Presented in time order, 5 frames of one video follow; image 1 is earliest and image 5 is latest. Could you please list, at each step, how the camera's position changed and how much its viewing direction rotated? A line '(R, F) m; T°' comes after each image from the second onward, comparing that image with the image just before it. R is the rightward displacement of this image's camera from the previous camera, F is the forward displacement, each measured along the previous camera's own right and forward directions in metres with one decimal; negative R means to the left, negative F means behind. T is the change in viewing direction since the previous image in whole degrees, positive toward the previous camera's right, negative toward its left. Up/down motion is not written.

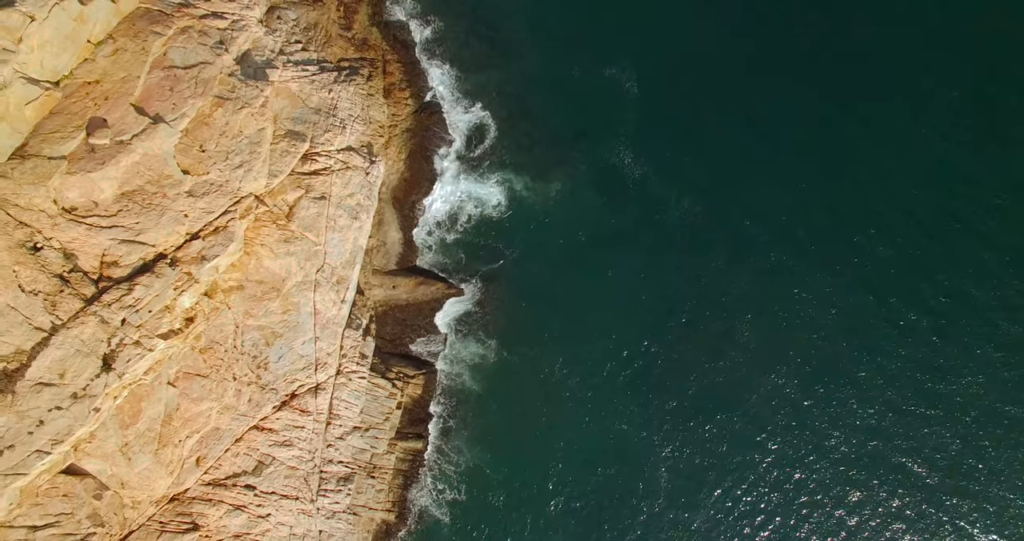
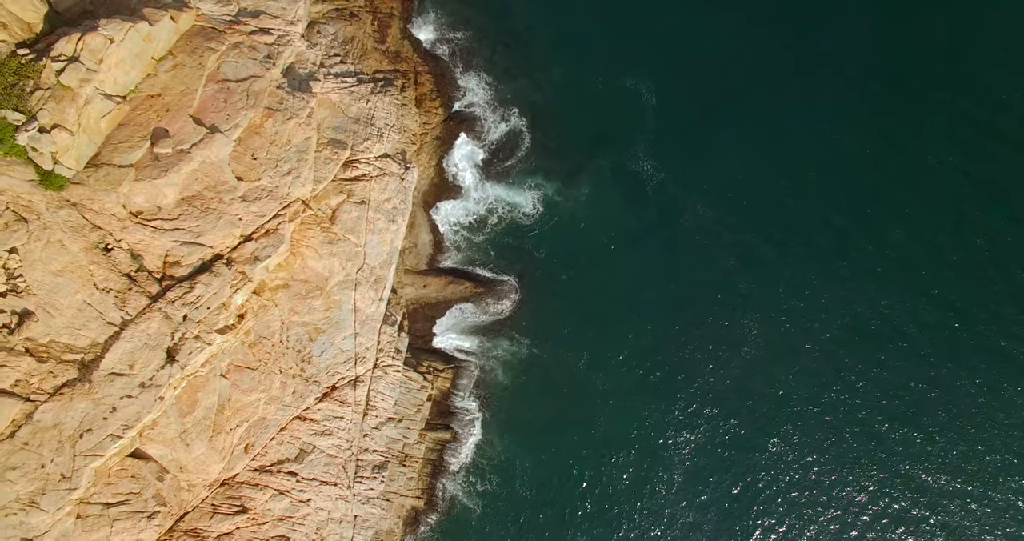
(-1.6, -2.5) m; 0°
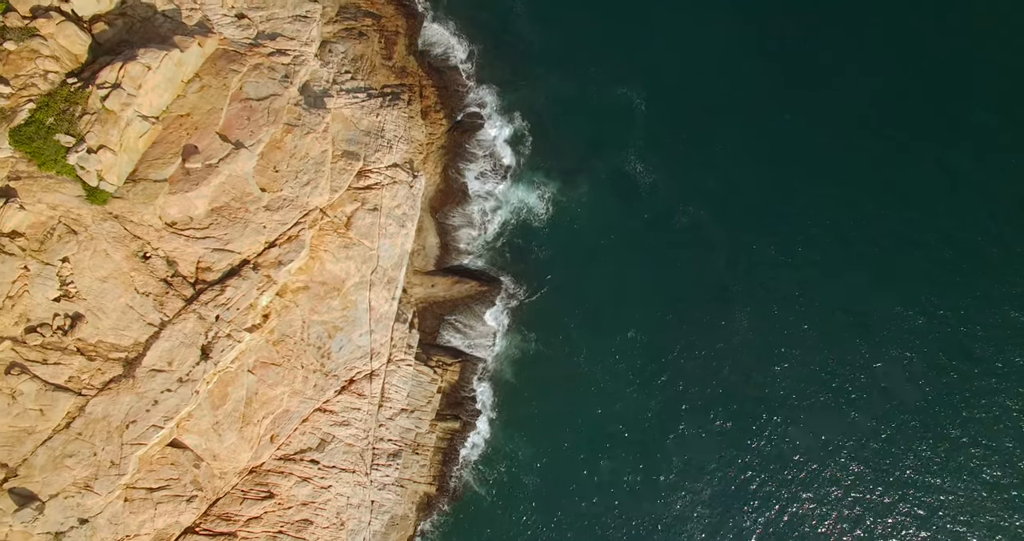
(-0.2, -3.2) m; 0°
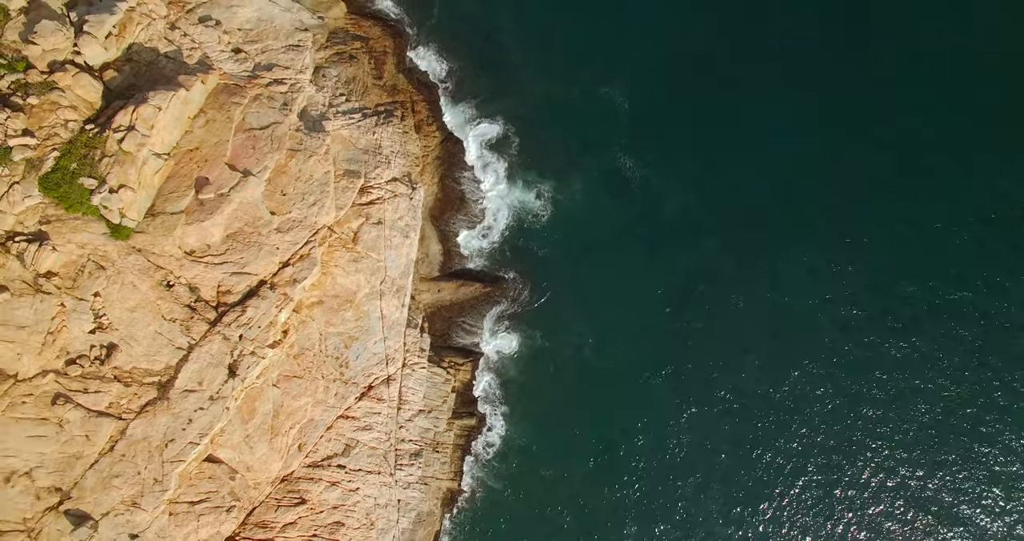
(0.0, -2.3) m; 0°
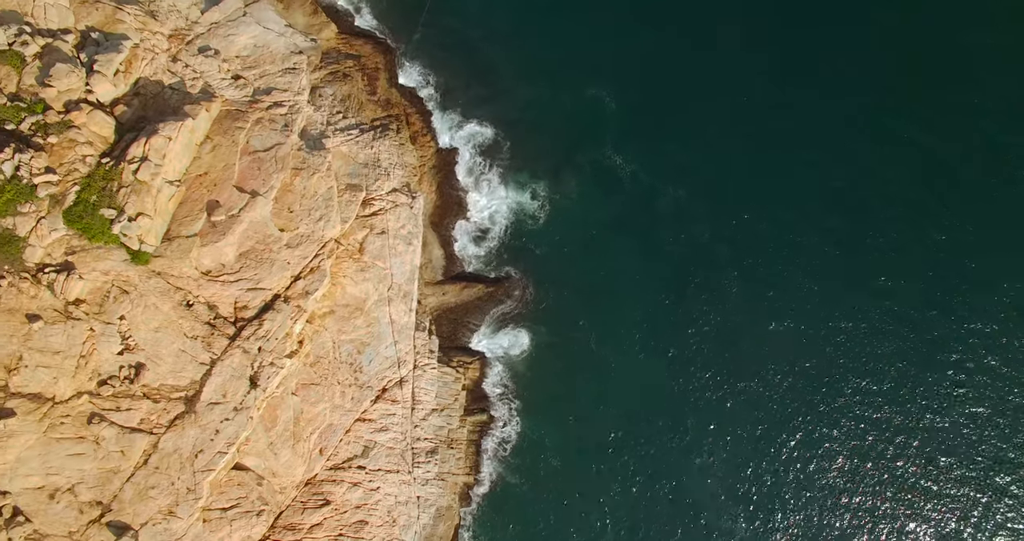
(+0.1, -2.0) m; 0°
